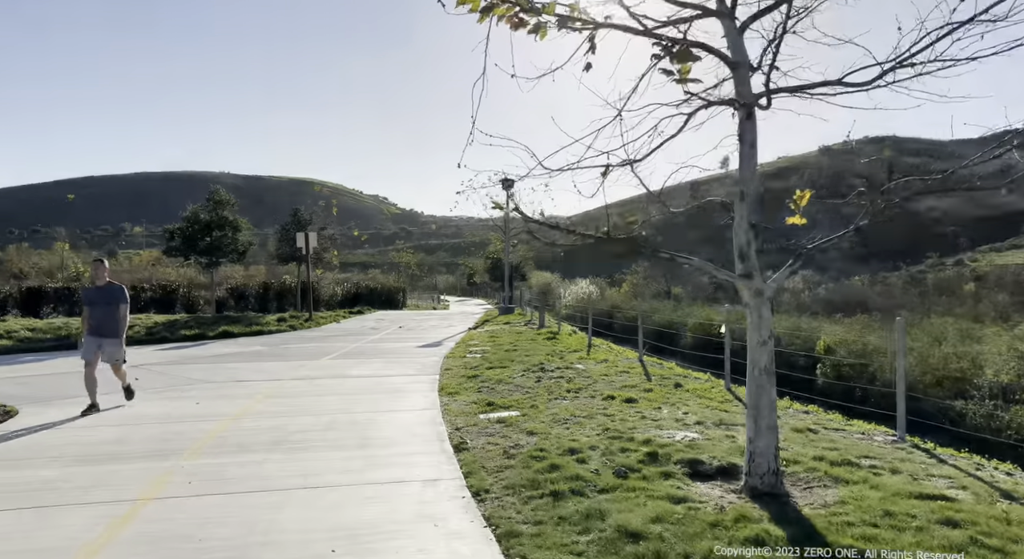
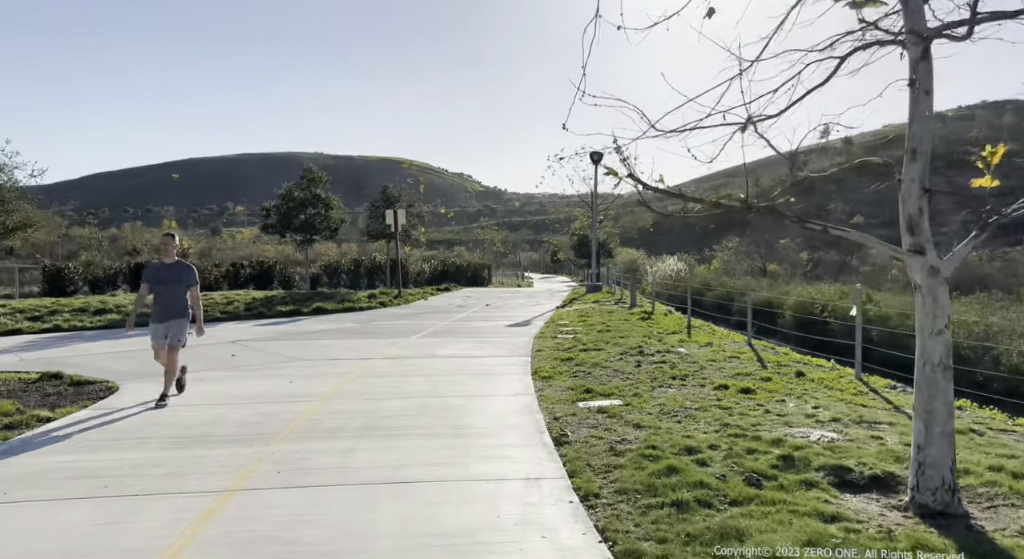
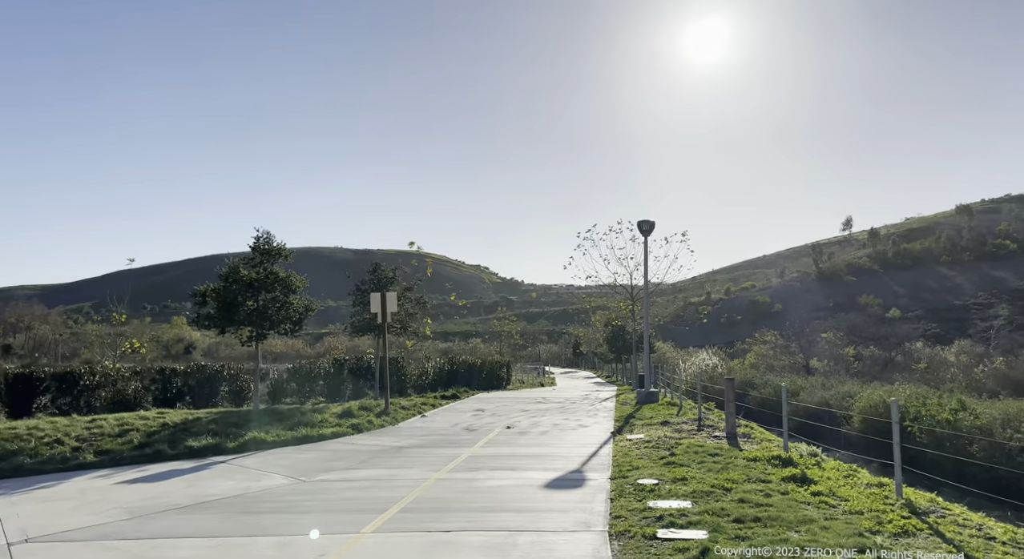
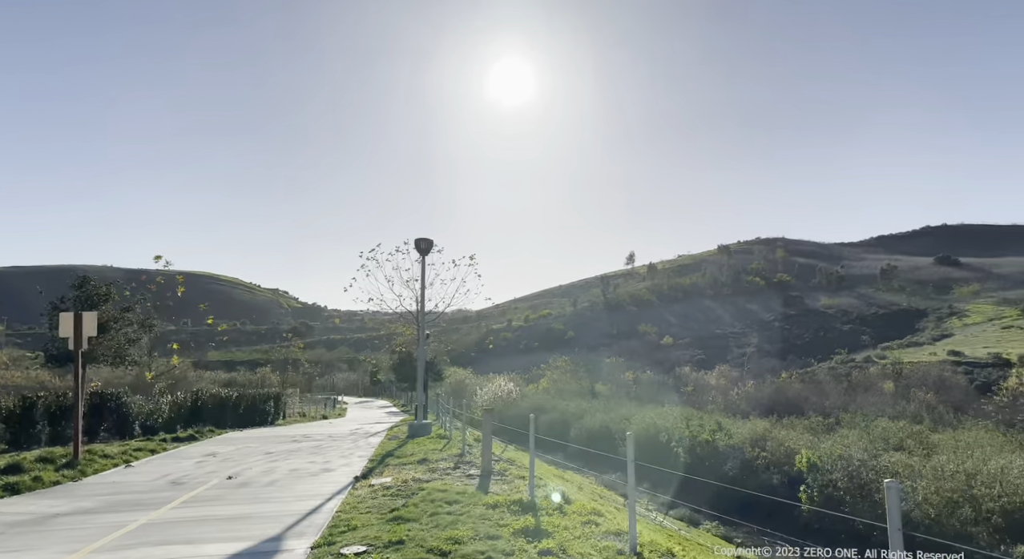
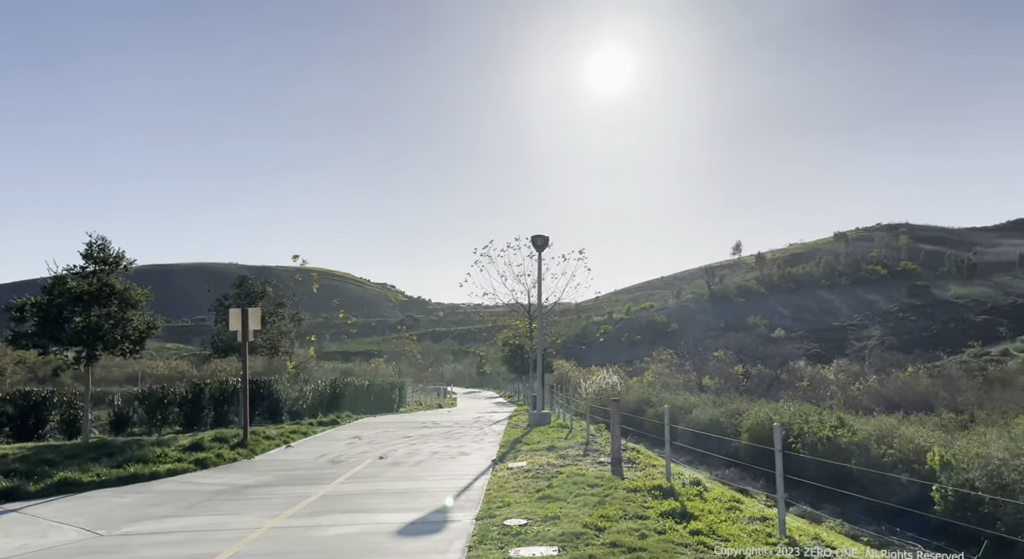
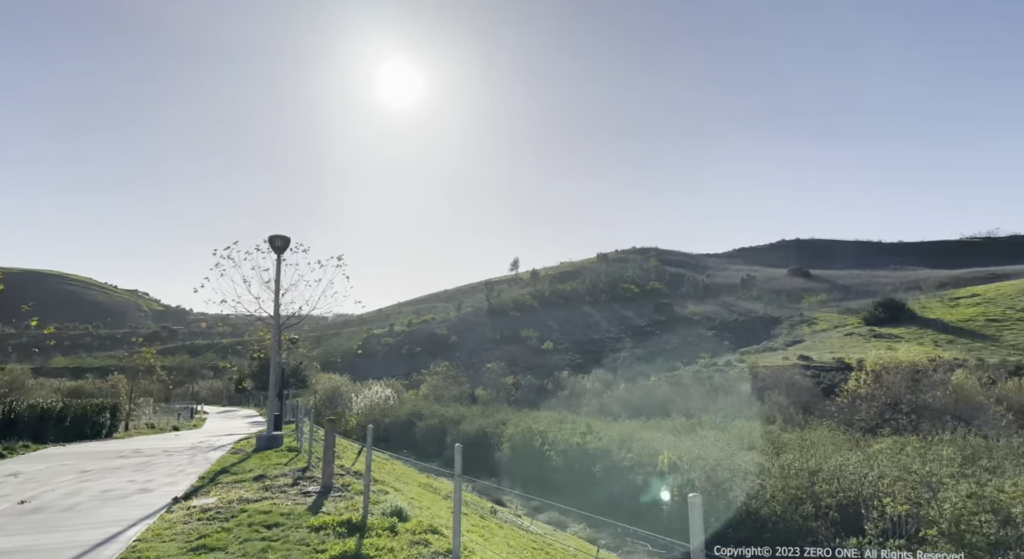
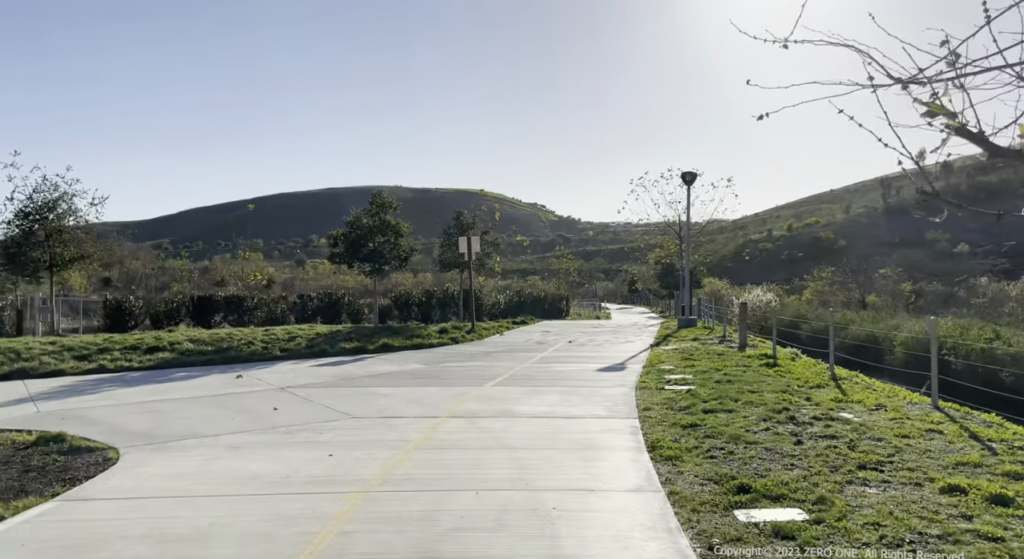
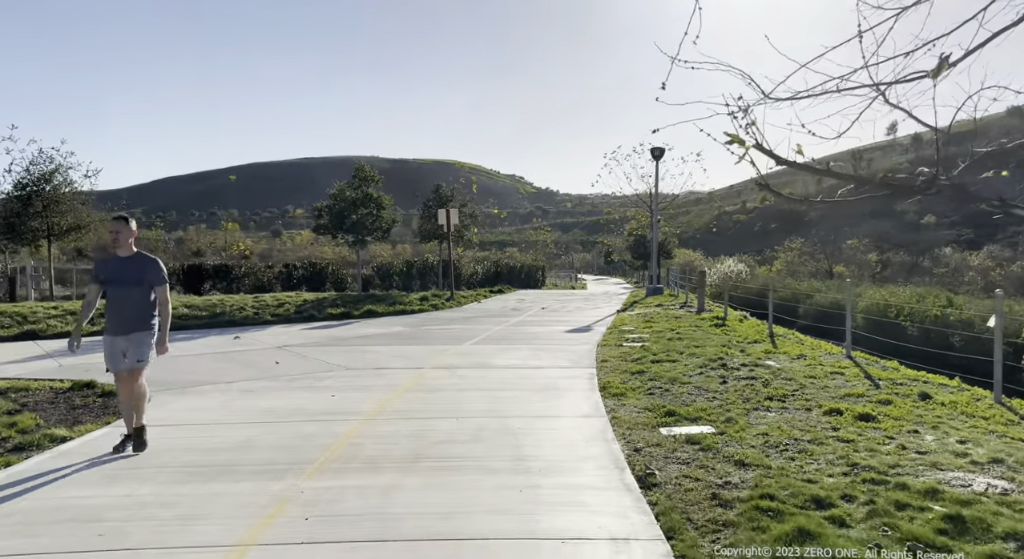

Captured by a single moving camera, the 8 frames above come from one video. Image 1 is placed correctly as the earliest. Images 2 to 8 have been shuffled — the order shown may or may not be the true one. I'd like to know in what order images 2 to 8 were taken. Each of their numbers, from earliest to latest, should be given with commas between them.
2, 8, 7, 3, 5, 4, 6
